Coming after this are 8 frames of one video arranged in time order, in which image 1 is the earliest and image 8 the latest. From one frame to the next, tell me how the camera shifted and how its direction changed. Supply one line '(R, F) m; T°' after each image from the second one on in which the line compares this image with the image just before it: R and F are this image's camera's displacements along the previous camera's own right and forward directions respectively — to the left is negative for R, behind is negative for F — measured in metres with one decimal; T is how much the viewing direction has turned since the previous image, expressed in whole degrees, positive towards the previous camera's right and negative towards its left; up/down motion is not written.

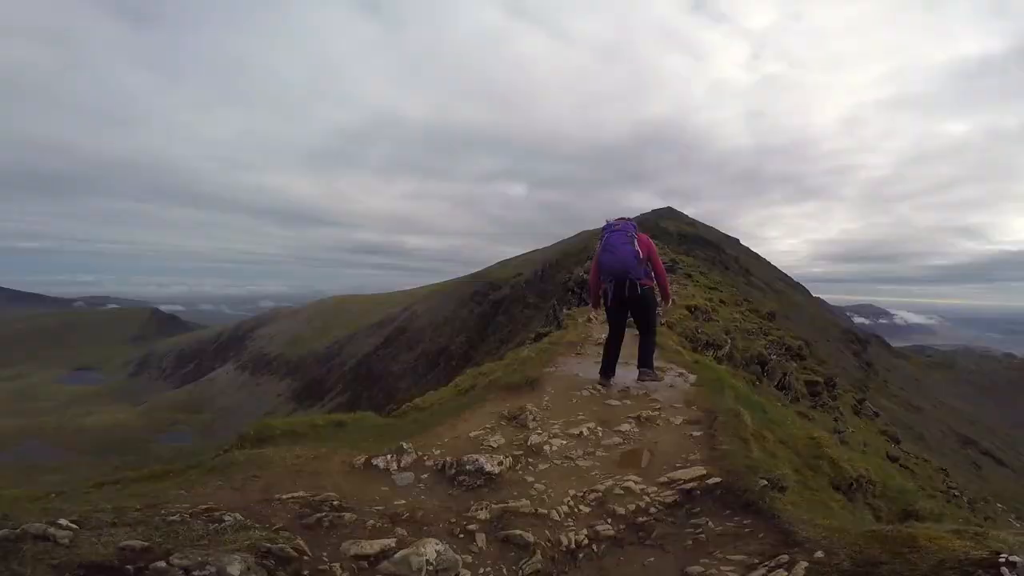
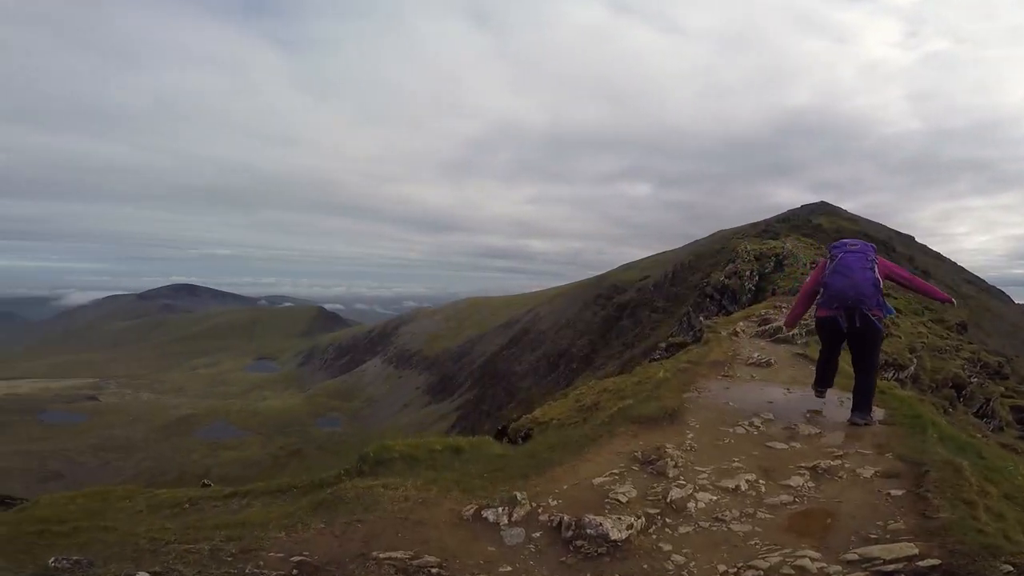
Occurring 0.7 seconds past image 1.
(-0.1, +0.7) m; -14°
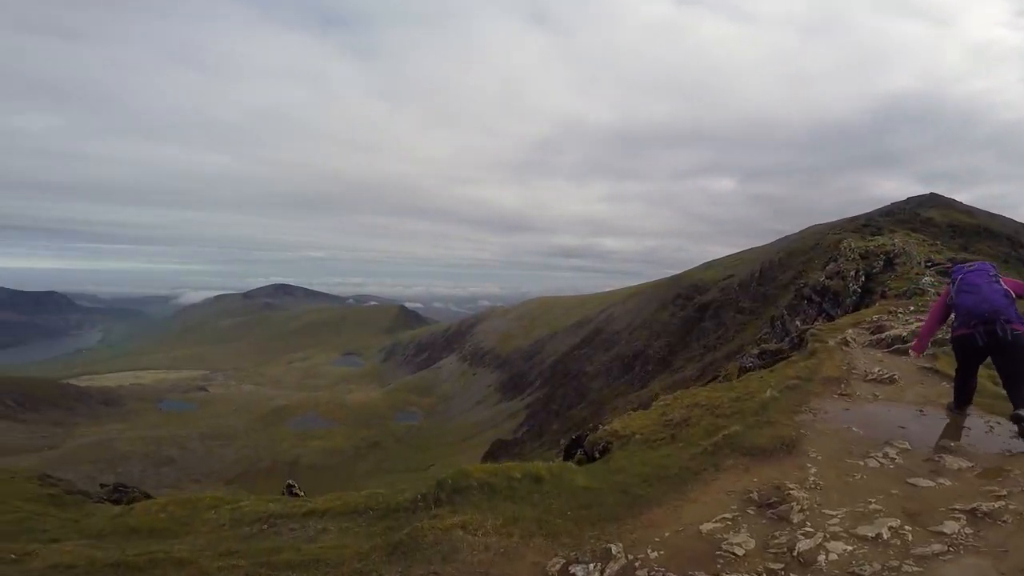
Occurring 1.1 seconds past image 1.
(-0.2, +0.5) m; -8°
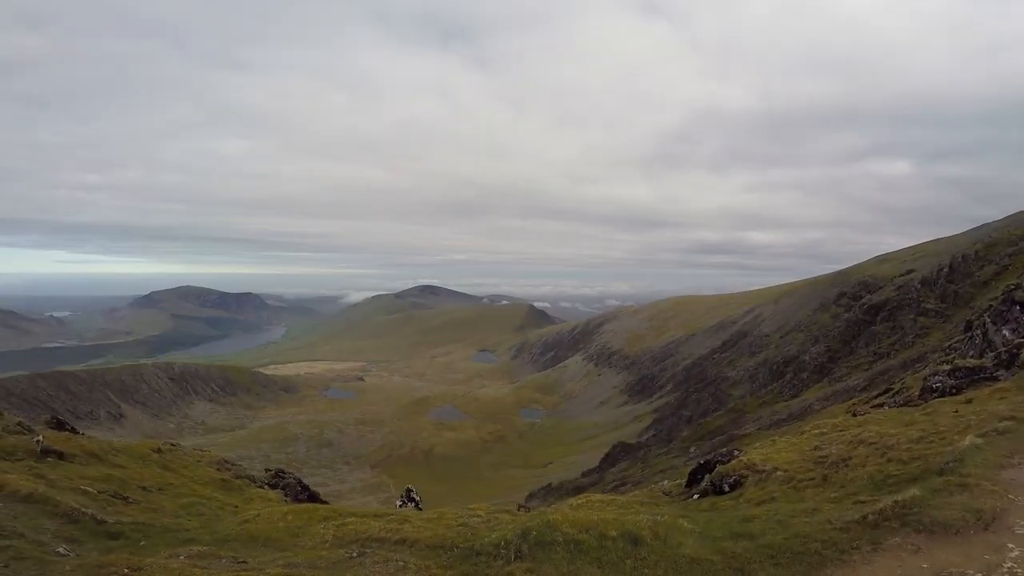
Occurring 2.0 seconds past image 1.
(+0.4, +0.5) m; -15°
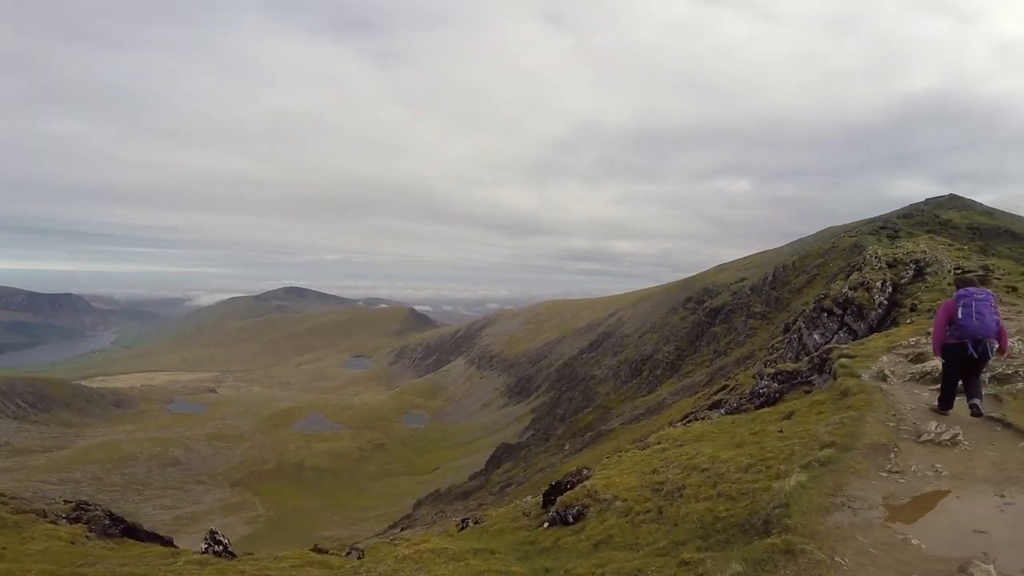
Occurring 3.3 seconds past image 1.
(-0.4, +0.4) m; +14°
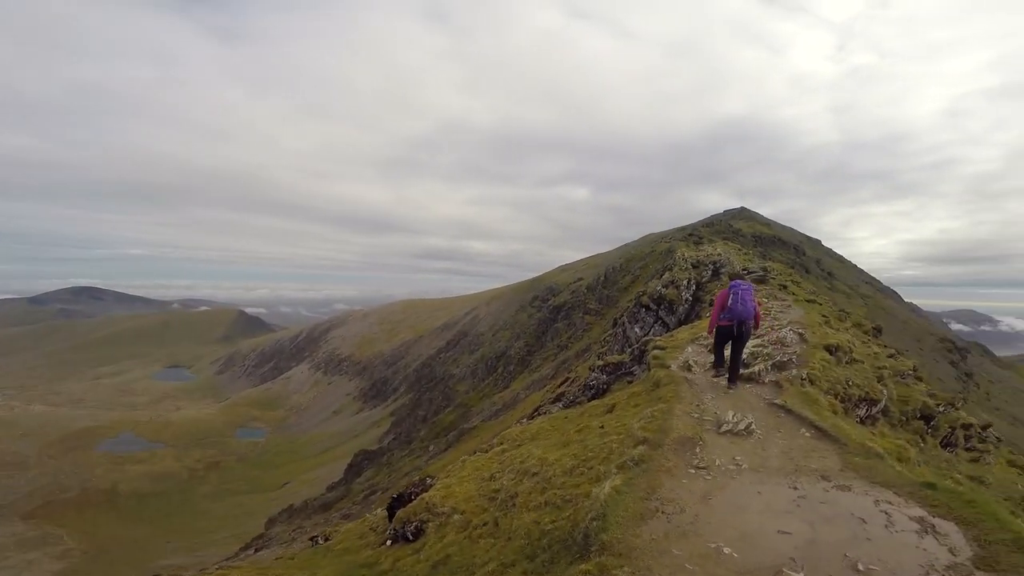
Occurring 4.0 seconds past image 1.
(-0.6, -0.8) m; +16°
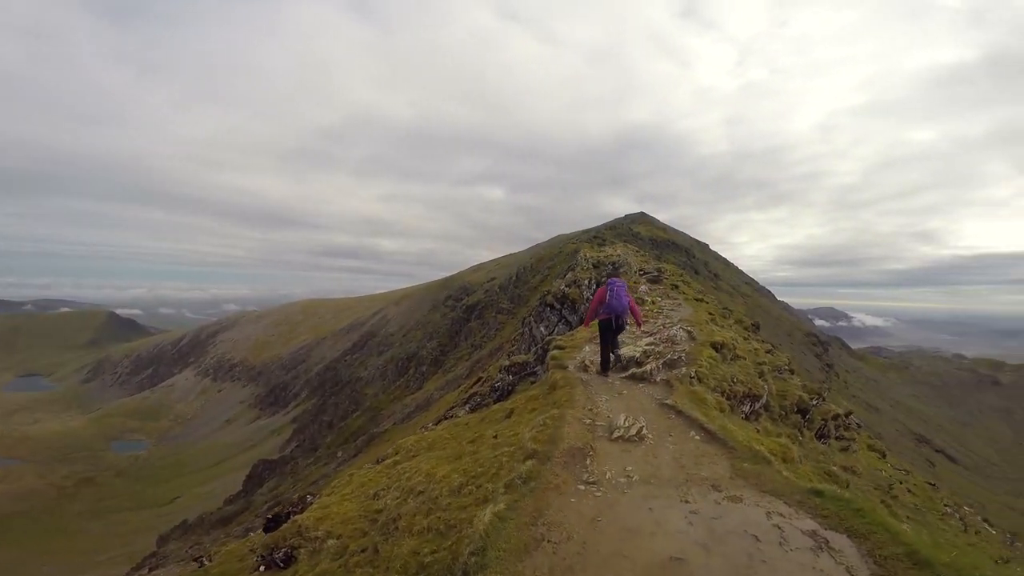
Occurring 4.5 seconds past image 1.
(+0.5, +1.2) m; +10°
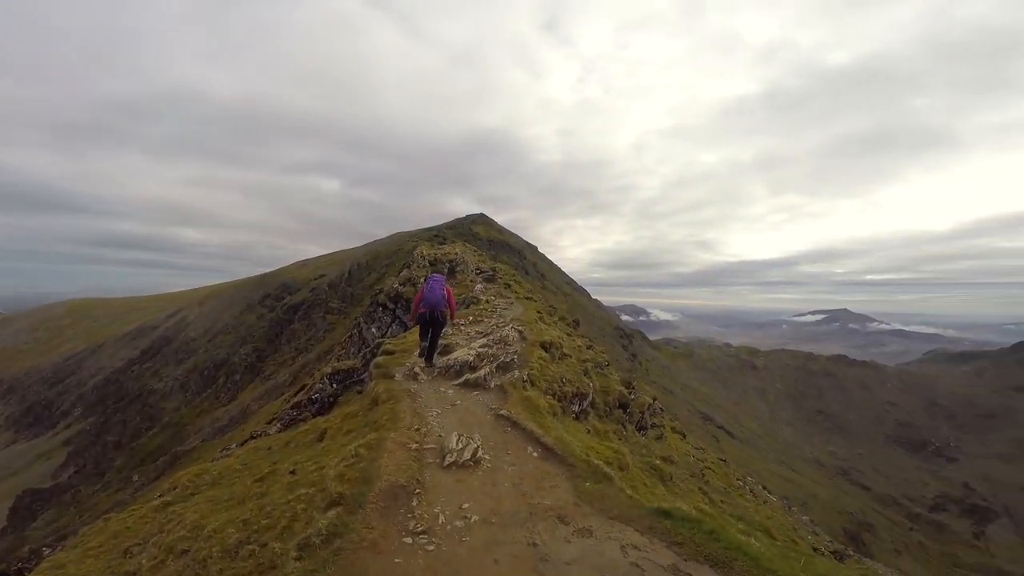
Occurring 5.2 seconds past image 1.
(+0.3, +2.0) m; +18°
